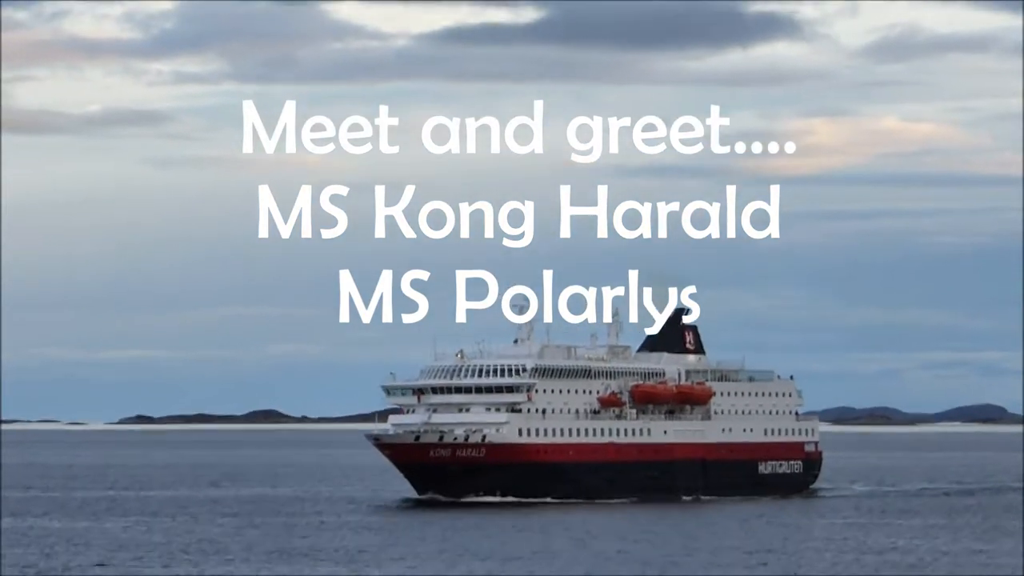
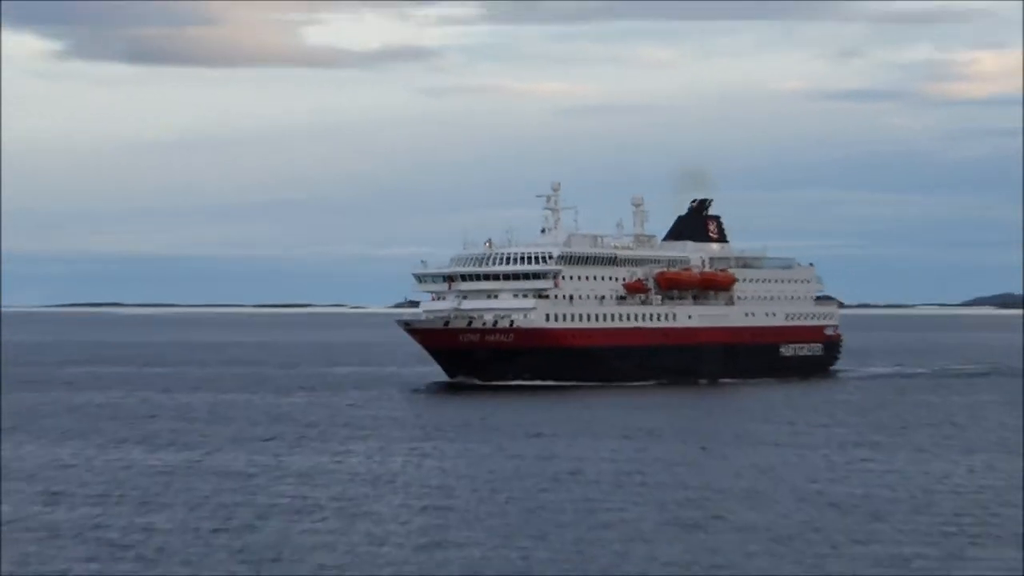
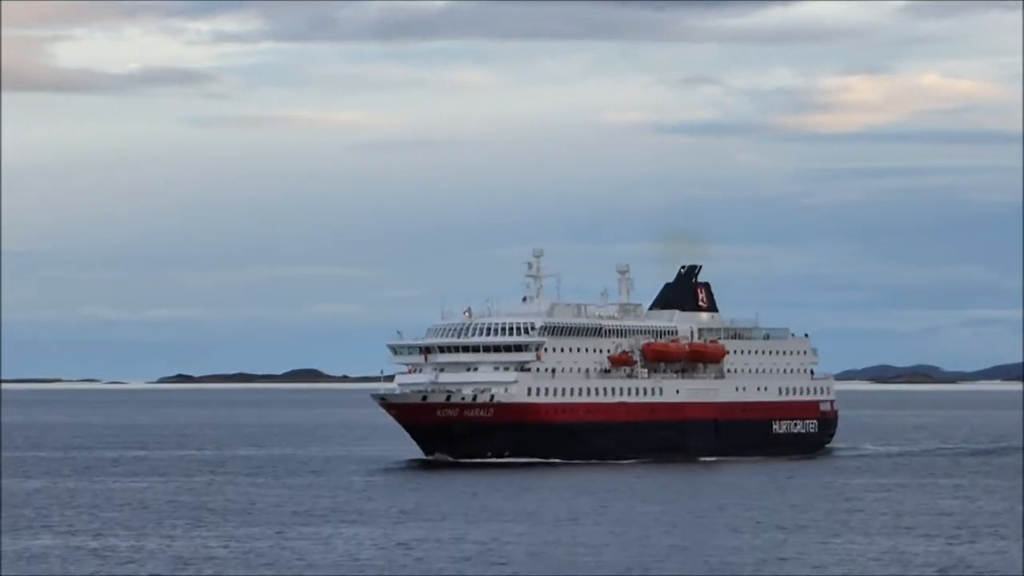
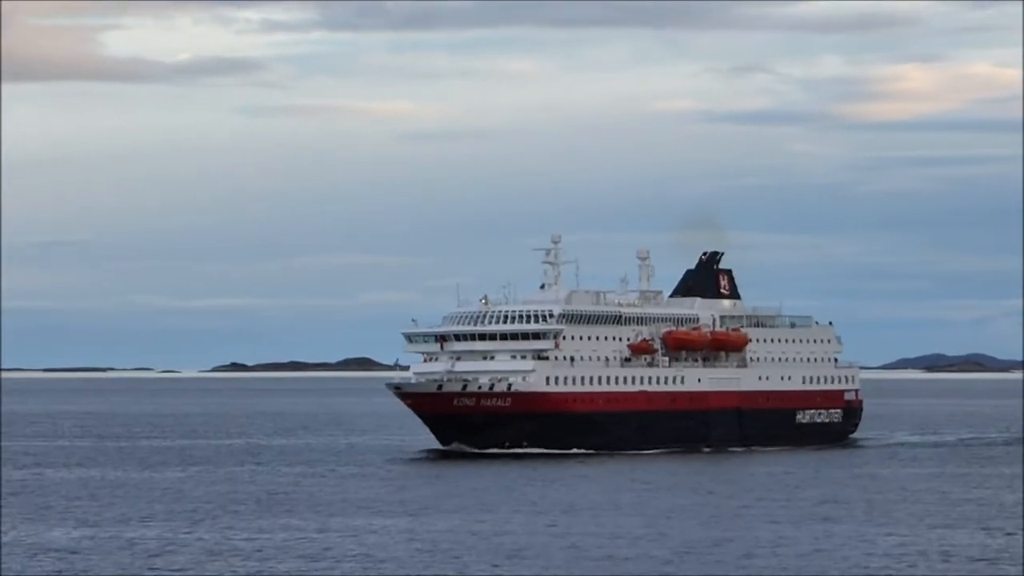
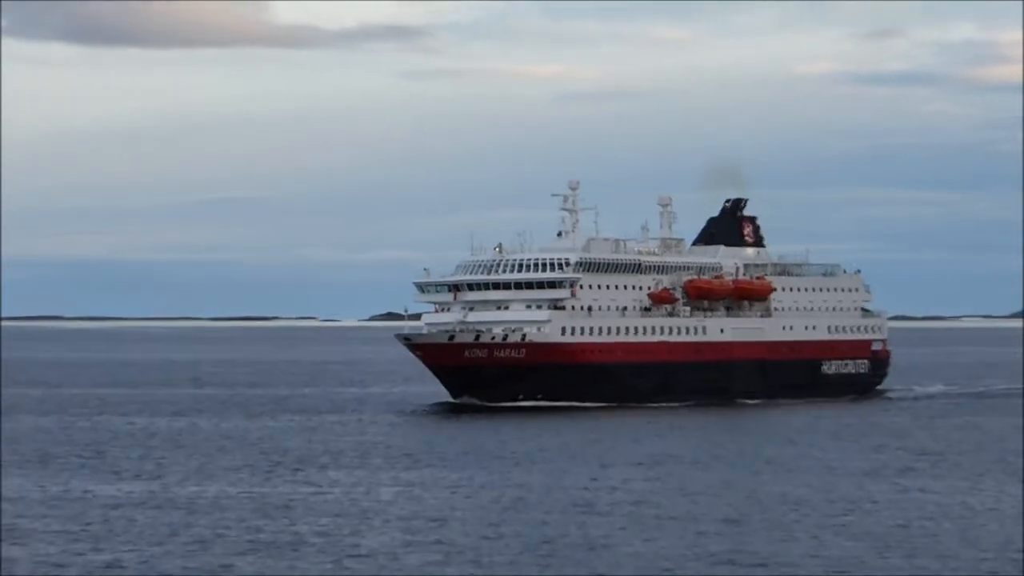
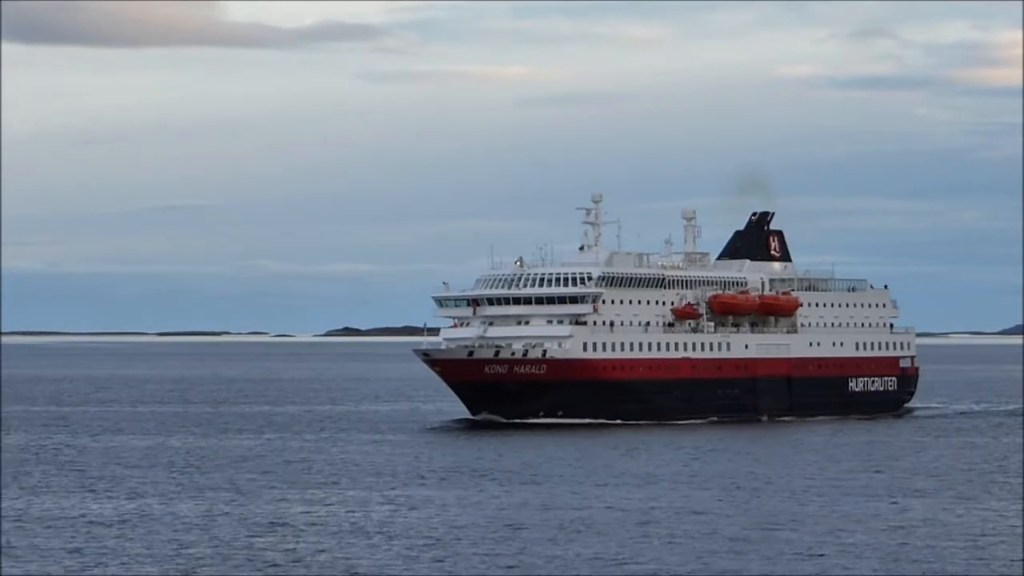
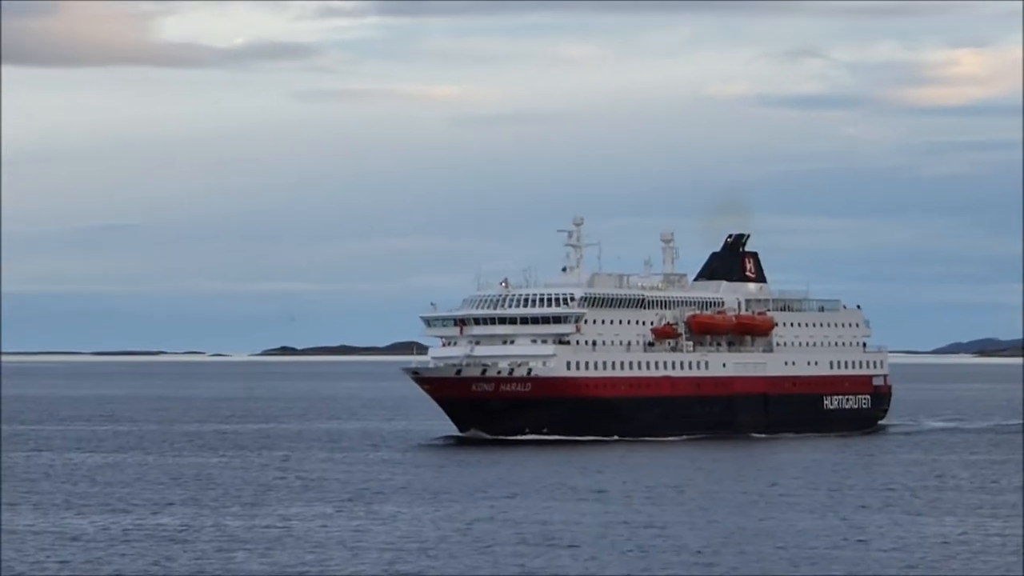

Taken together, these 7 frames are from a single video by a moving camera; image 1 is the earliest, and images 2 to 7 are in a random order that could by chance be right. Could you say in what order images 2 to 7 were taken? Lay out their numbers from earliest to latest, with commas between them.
3, 4, 7, 6, 5, 2
